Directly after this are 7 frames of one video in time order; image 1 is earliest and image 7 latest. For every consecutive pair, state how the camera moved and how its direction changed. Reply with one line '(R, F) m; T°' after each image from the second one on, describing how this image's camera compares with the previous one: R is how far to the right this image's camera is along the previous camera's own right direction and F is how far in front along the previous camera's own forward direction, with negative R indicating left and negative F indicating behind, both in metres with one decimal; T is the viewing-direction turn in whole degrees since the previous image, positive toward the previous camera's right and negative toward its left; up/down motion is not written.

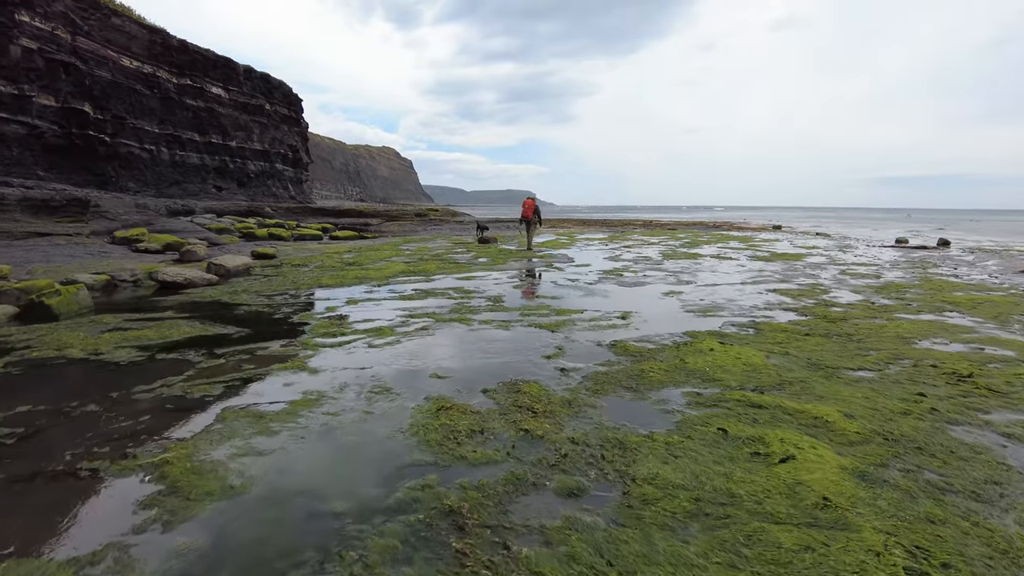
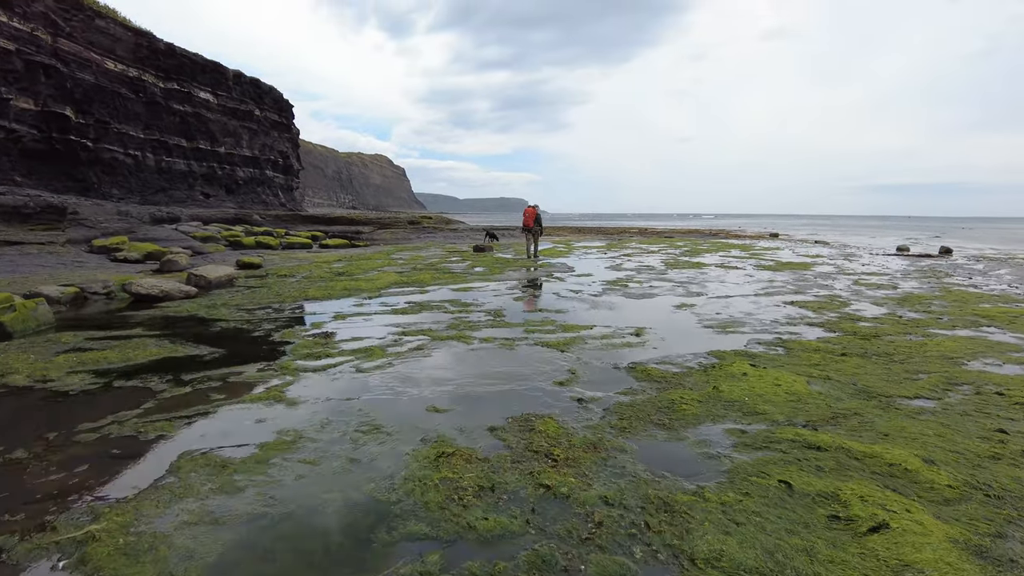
(-0.1, +0.9) m; +1°
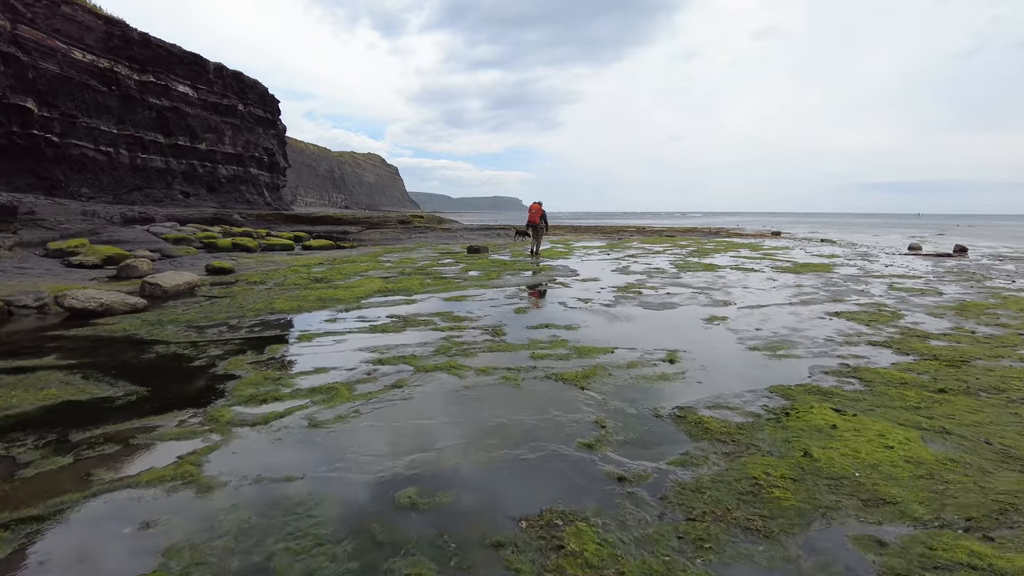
(-0.1, +1.8) m; +1°
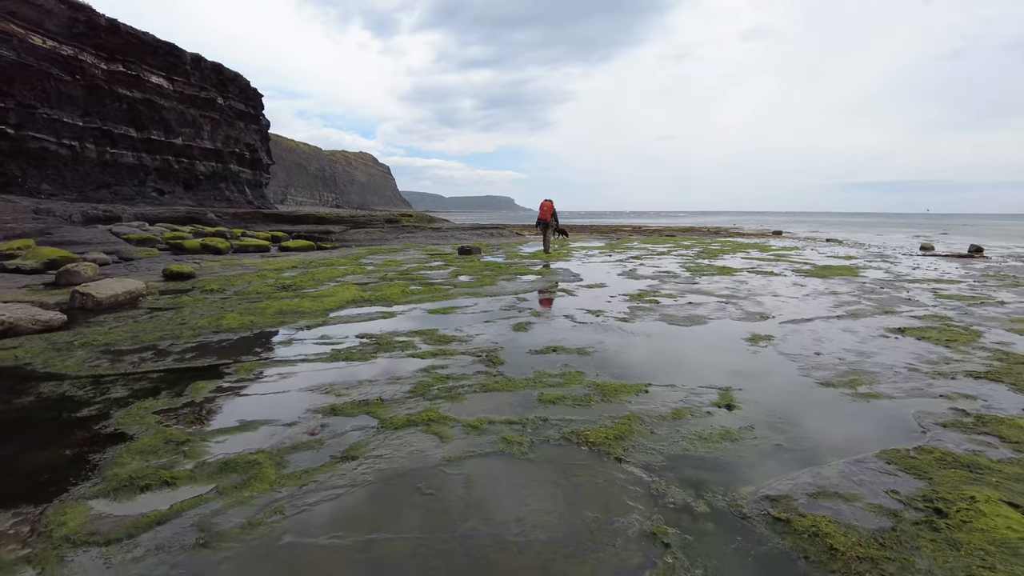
(-0.1, +2.0) m; +1°
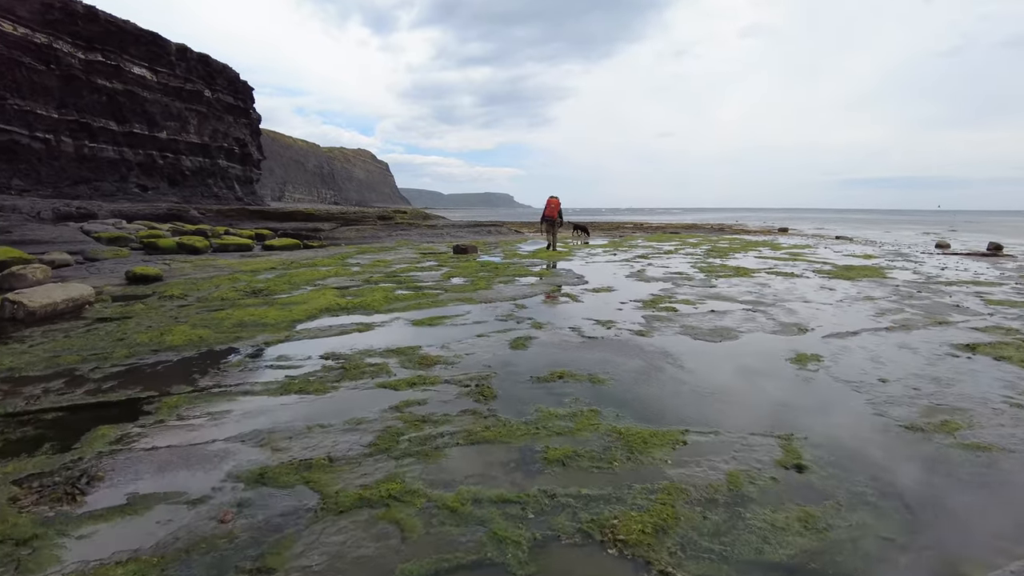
(0.0, +1.5) m; 0°
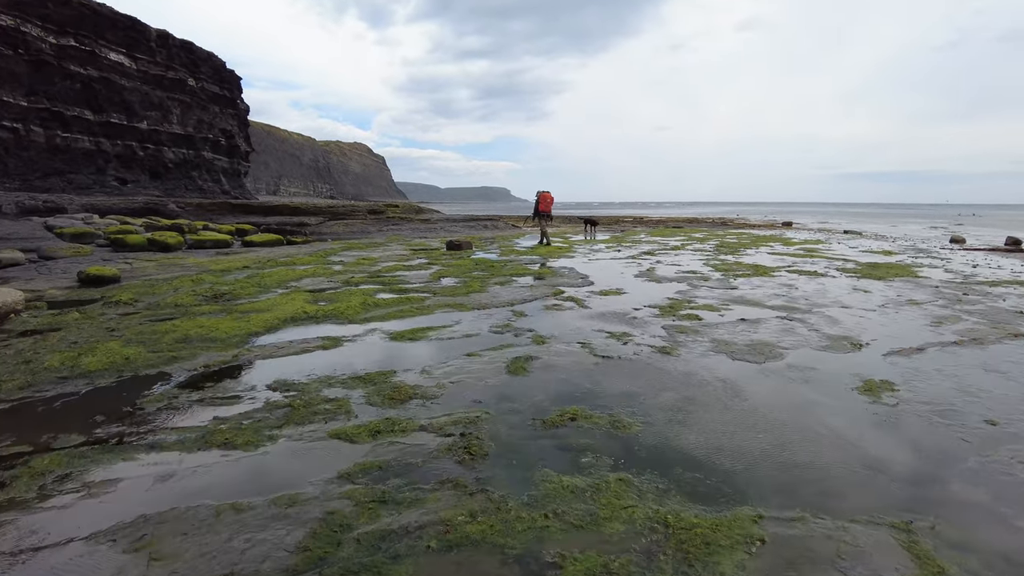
(0.0, +1.5) m; 0°
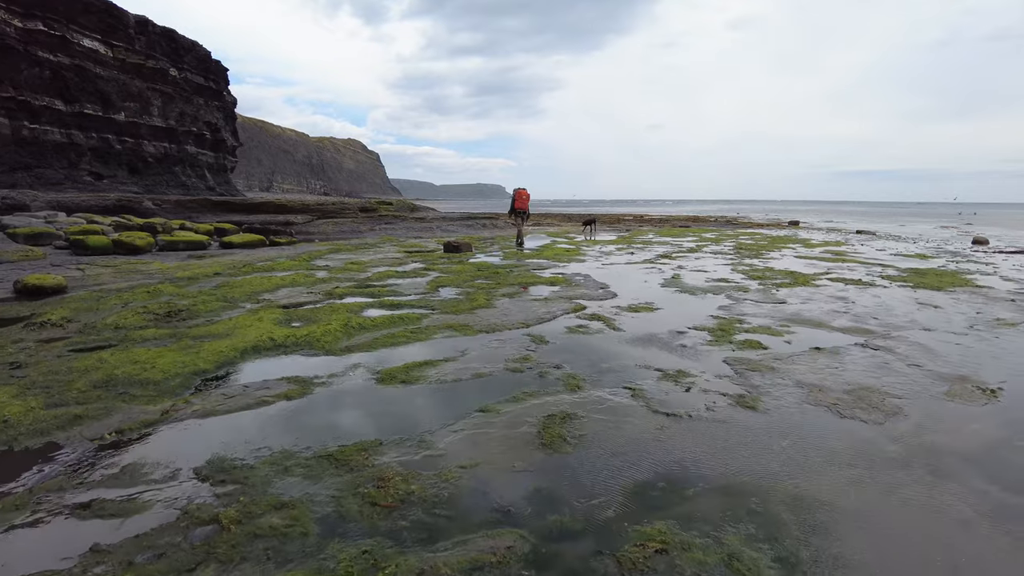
(-0.3, +1.8) m; 0°
